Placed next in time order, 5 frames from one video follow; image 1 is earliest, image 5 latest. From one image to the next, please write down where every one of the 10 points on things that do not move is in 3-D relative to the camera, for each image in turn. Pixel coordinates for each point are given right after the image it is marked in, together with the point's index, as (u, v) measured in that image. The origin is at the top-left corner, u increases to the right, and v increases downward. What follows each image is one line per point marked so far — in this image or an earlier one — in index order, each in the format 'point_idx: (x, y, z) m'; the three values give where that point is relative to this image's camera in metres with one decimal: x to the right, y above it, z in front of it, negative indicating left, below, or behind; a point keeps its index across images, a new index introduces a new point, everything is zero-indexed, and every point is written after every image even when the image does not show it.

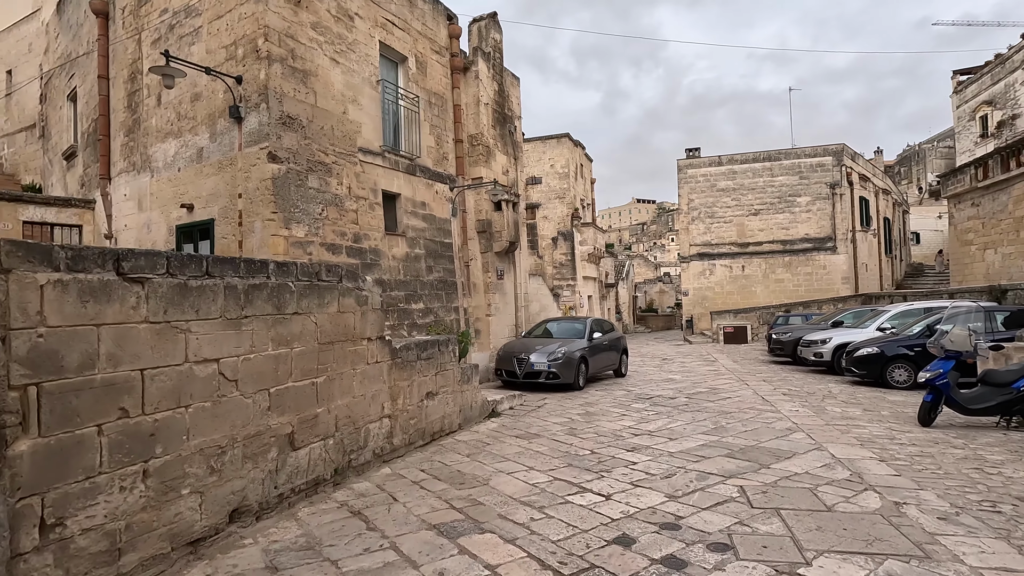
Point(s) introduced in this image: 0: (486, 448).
0: (-0.3, -1.8, +6.0) m
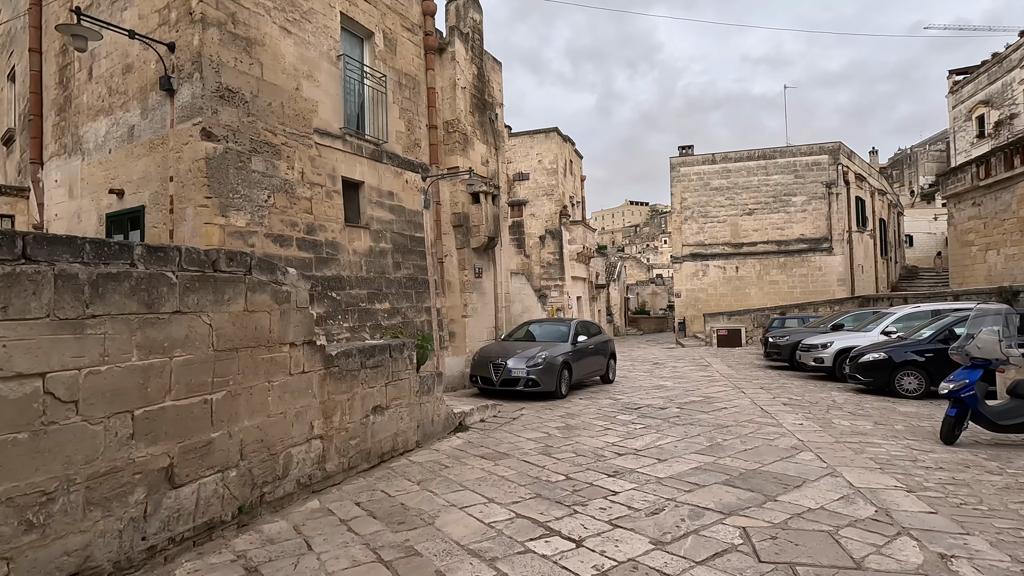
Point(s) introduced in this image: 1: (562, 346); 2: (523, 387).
0: (-0.7, -1.8, +5.1) m
1: (+0.9, -1.1, +10.0) m
2: (+0.2, -1.7, +9.1) m
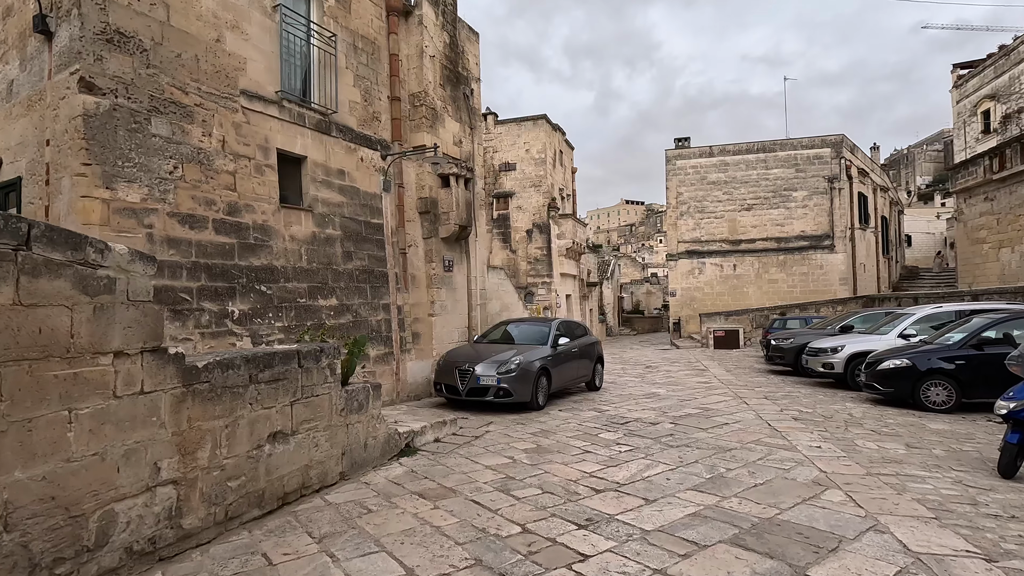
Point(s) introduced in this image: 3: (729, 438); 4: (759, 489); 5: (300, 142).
0: (-1.1, -1.7, +3.8) m
1: (+0.5, -1.0, +8.8) m
2: (-0.3, -1.6, +7.9) m
3: (+2.6, -1.8, +6.3) m
4: (+2.1, -1.7, +4.5) m
5: (-2.9, +2.0, +7.3) m
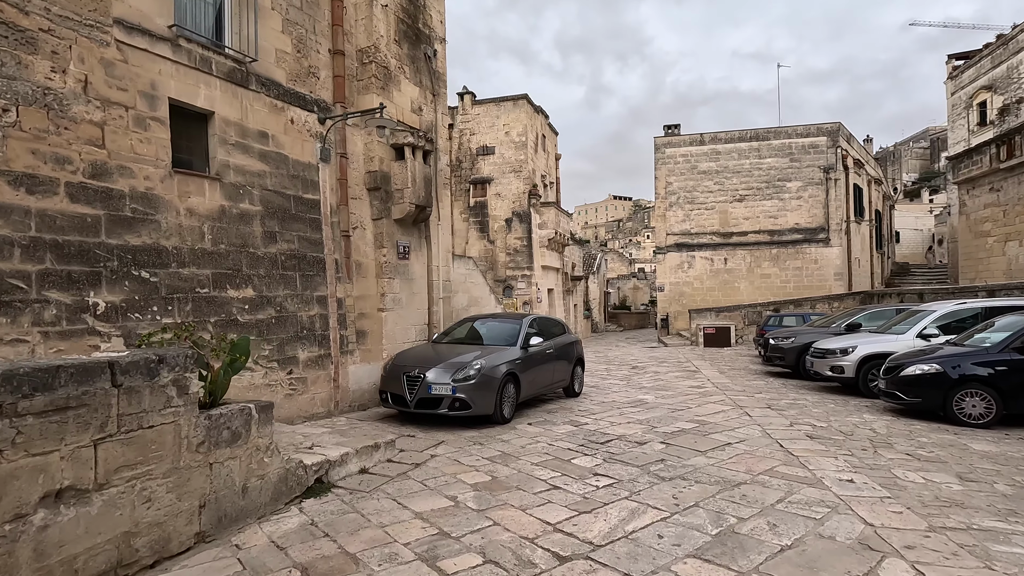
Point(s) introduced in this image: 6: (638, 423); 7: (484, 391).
0: (-1.5, -1.6, +2.5) m
1: (-0.1, -0.9, +7.4) m
2: (-0.8, -1.5, +6.5) m
3: (+2.1, -1.7, +5.0) m
4: (+1.7, -1.6, +3.2) m
5: (-3.4, +2.1, +5.9) m
6: (+1.7, -1.8, +7.1) m
7: (-0.3, -1.3, +6.7) m
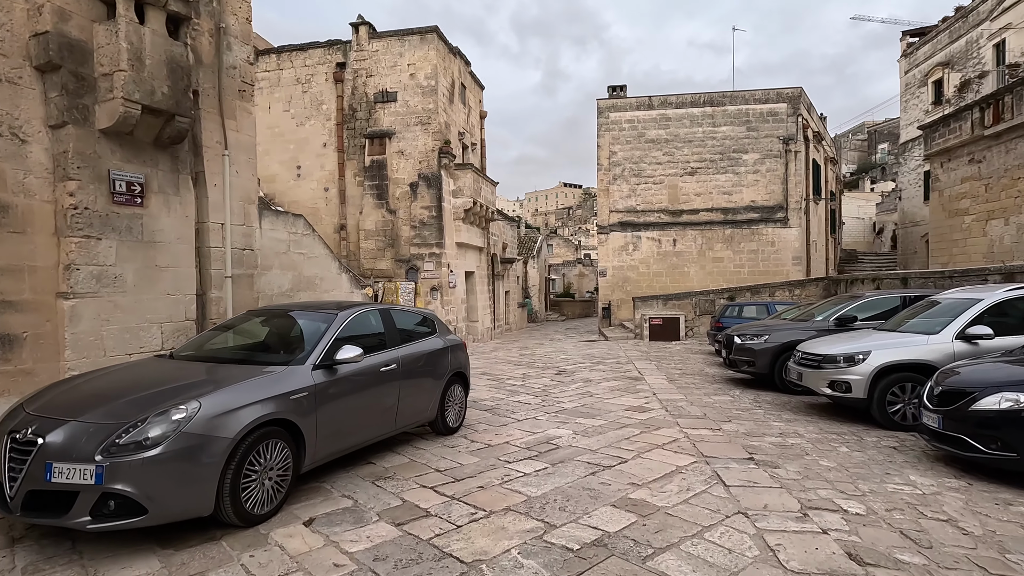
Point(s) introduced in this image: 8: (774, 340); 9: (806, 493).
0: (-2.7, -1.4, -1.2) m
1: (-1.7, -0.6, +3.9) m
2: (-2.3, -1.3, +2.9) m
3: (+0.7, -1.5, +1.7) m
4: (+0.4, -1.5, -0.2) m
5: (-4.8, +2.4, +2.0) m
6: (+0.1, -1.6, +3.8) m
7: (-1.9, -1.0, +3.1) m
8: (+4.0, -0.8, +8.2) m
9: (+2.2, -1.5, +4.0) m
